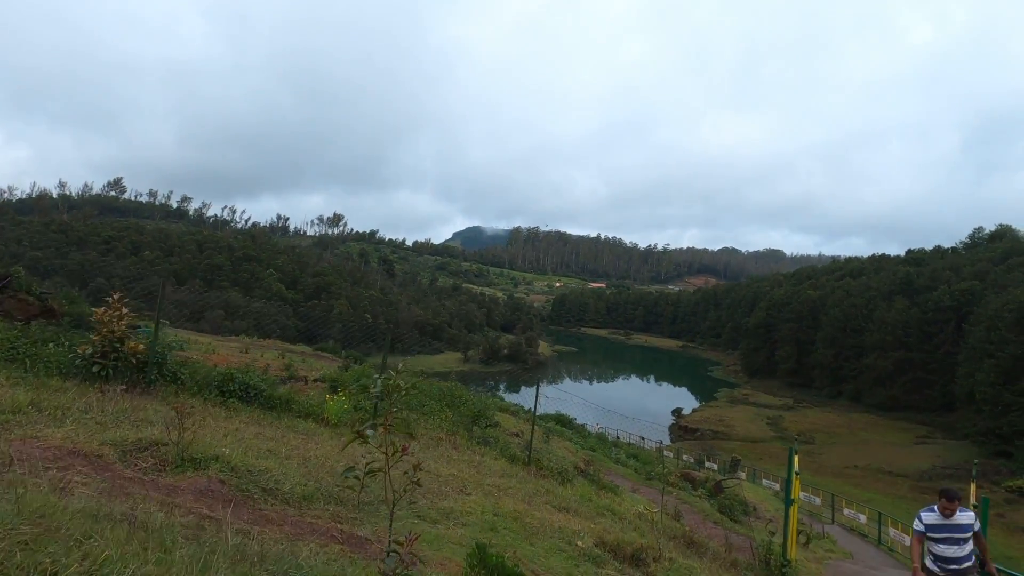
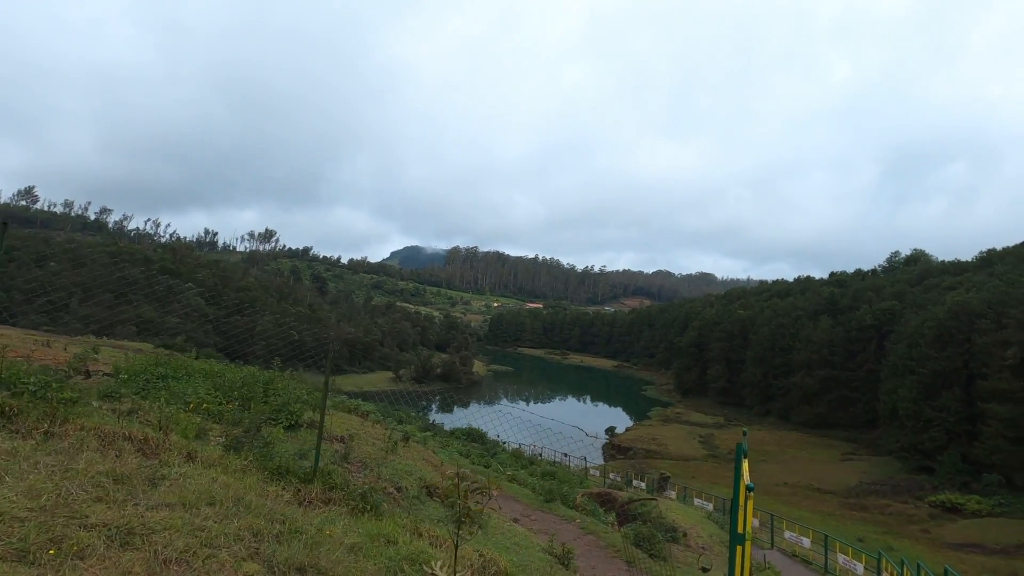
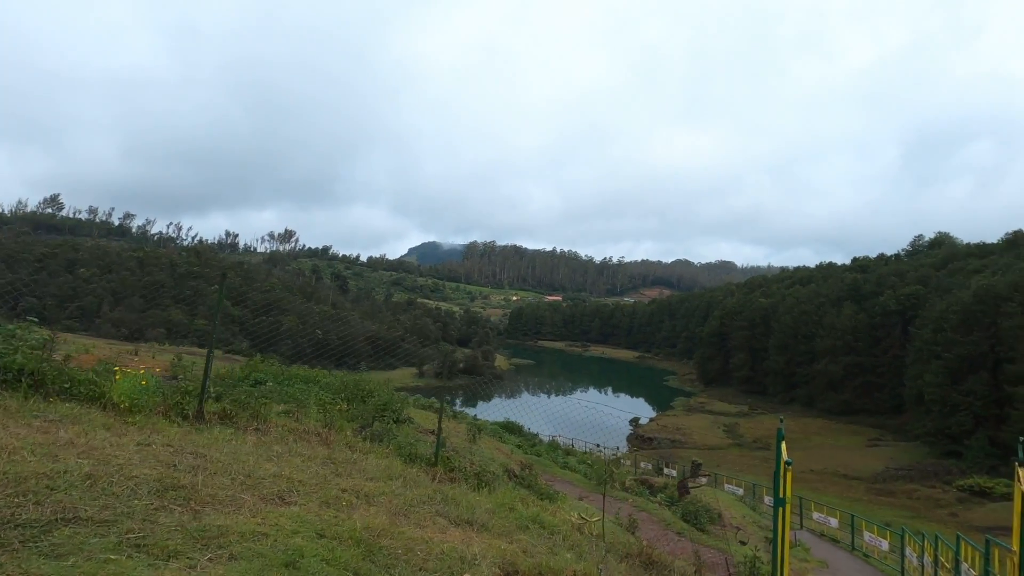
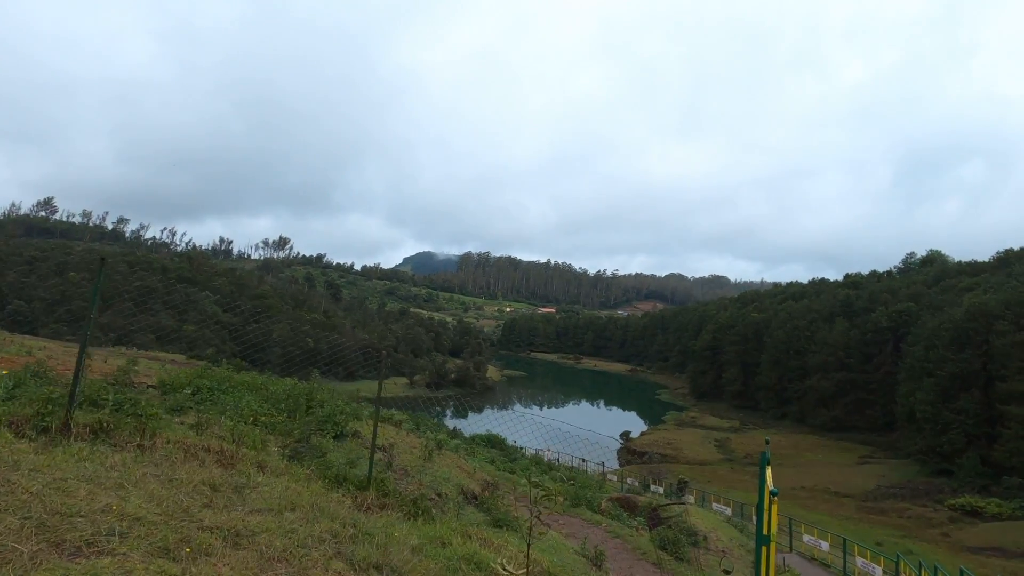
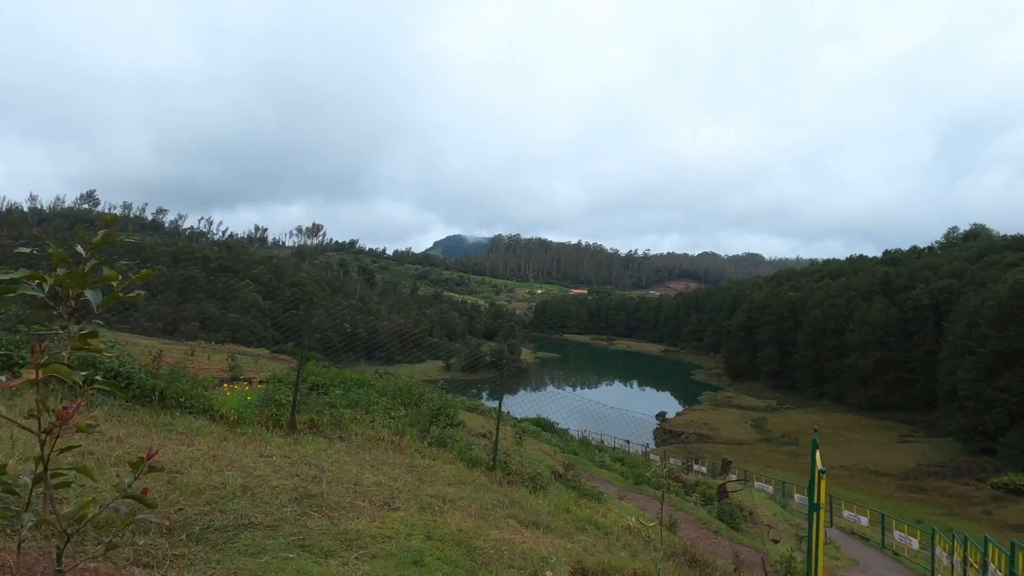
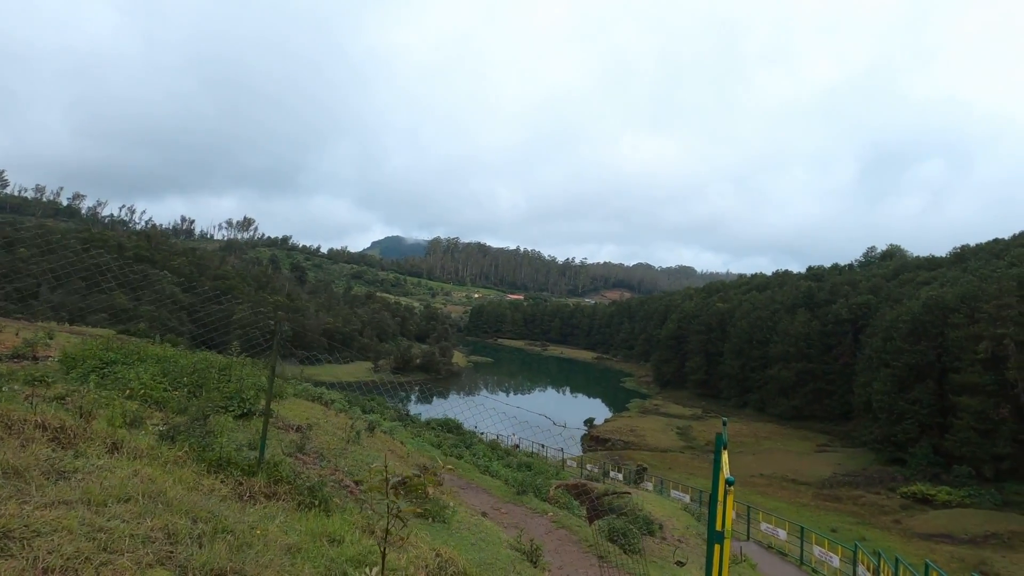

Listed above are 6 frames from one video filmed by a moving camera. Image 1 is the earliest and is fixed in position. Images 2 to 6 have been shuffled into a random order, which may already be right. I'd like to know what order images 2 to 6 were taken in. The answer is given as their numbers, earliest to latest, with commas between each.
5, 3, 4, 2, 6
